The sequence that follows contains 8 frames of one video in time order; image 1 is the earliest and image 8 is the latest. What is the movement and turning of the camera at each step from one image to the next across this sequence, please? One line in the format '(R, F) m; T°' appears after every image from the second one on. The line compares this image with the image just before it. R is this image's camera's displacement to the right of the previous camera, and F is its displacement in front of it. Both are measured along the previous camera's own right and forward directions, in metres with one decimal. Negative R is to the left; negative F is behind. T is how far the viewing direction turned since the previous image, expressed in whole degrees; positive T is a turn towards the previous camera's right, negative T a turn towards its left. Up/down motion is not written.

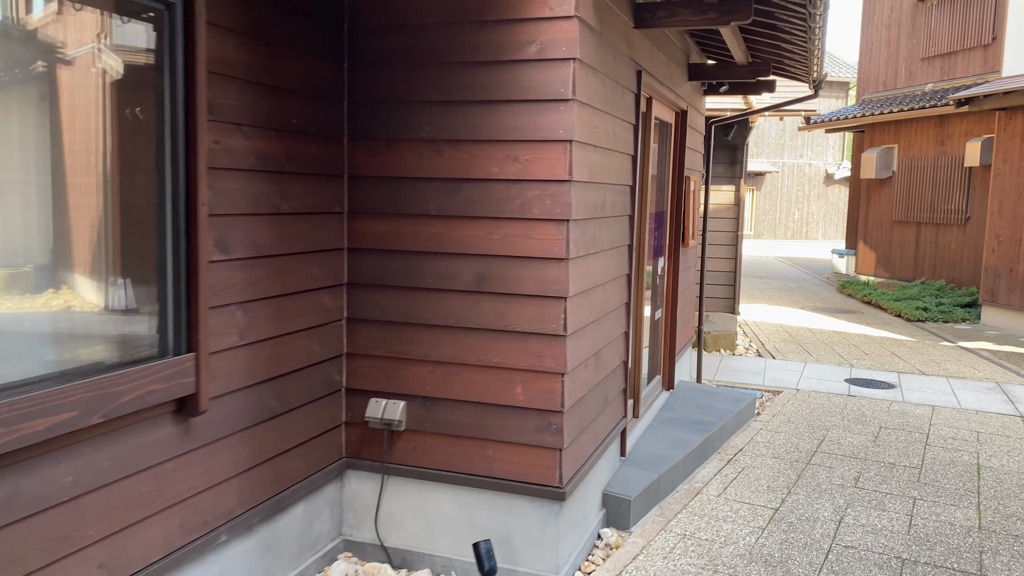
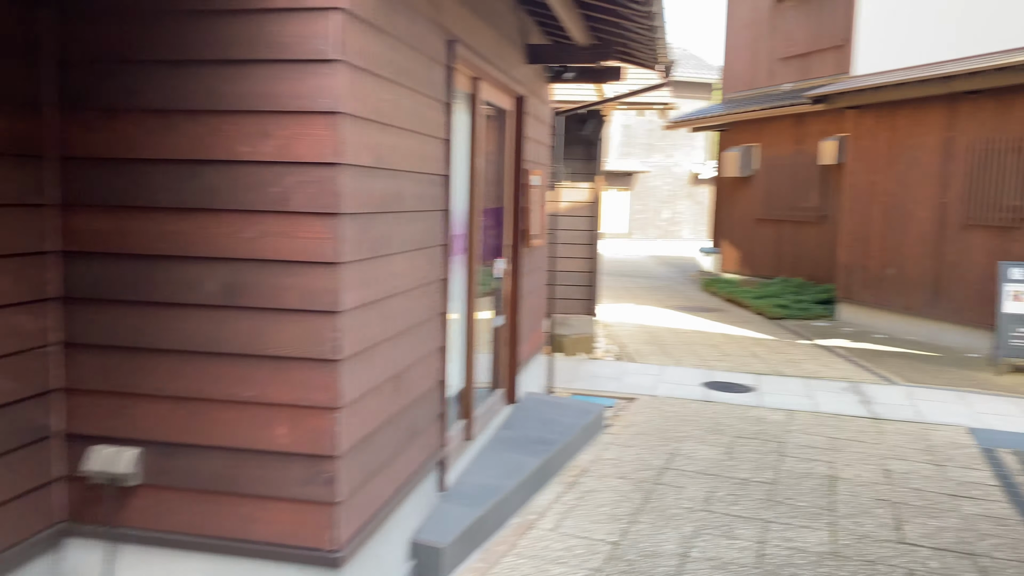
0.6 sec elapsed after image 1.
(+0.4, +0.7) m; +8°
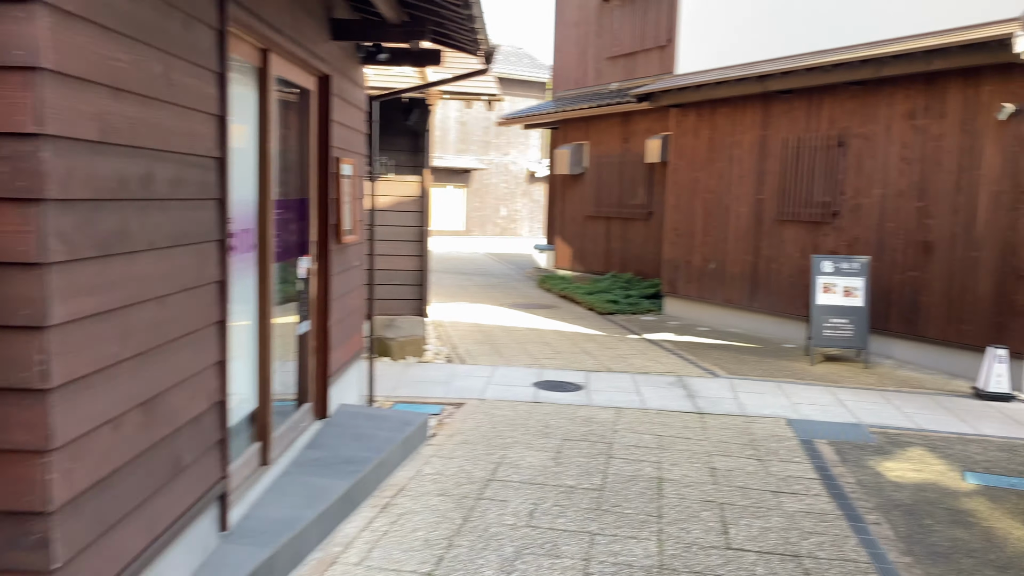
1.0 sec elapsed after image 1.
(+0.2, +0.4) m; +11°
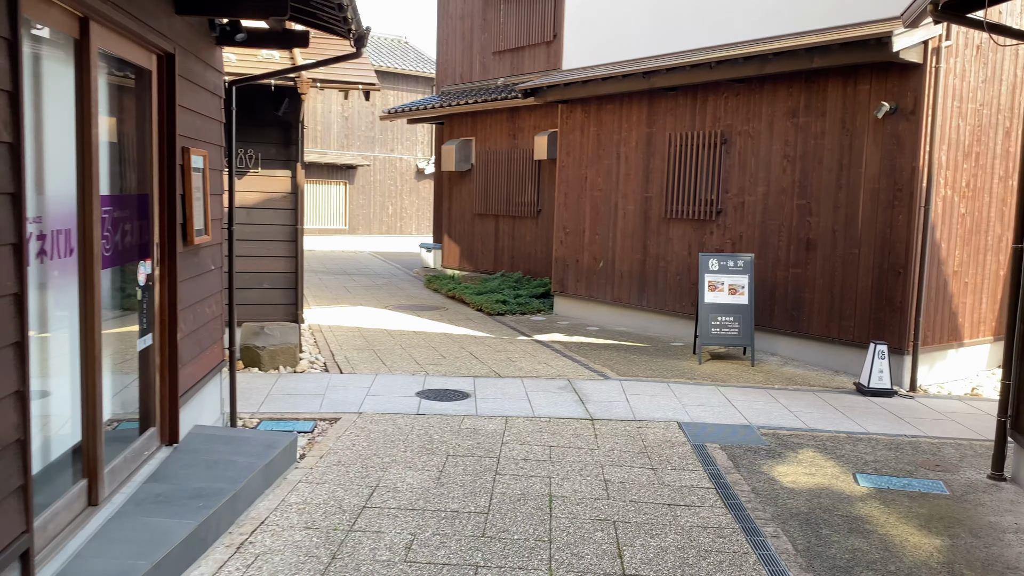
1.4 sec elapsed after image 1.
(+0.1, +0.4) m; +7°
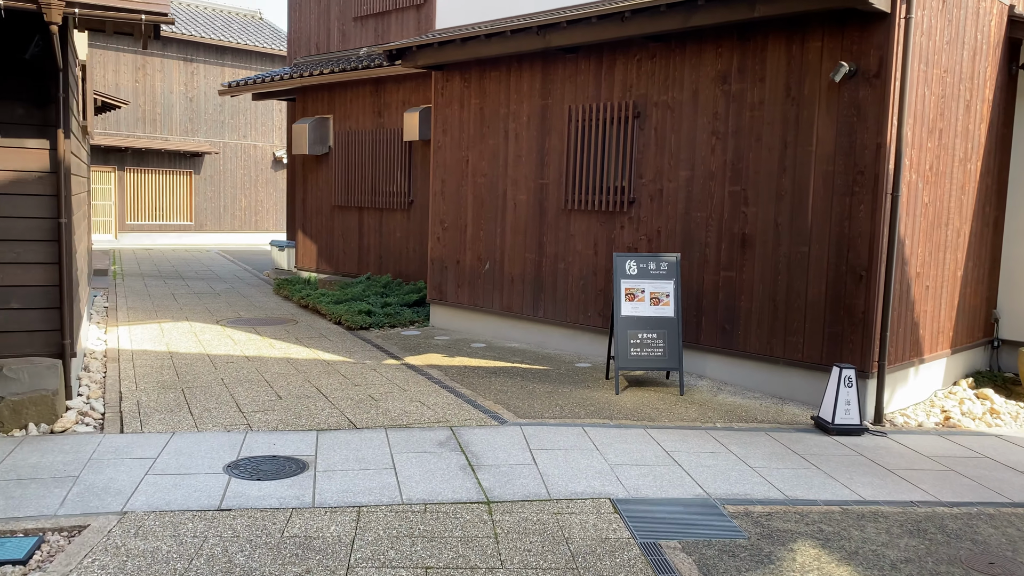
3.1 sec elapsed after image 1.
(+0.1, +2.0) m; +8°
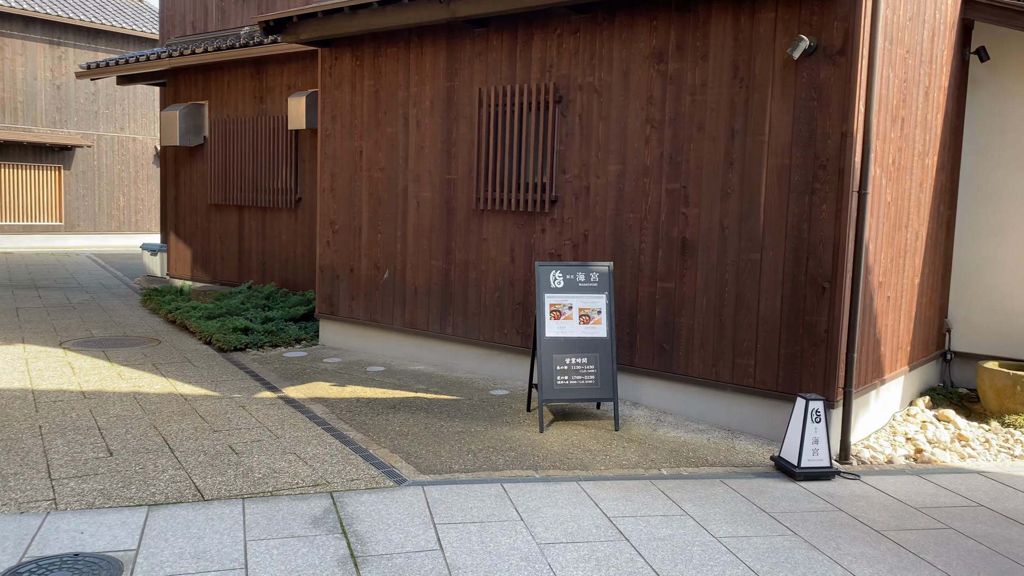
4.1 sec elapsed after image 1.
(+0.1, +1.2) m; +6°
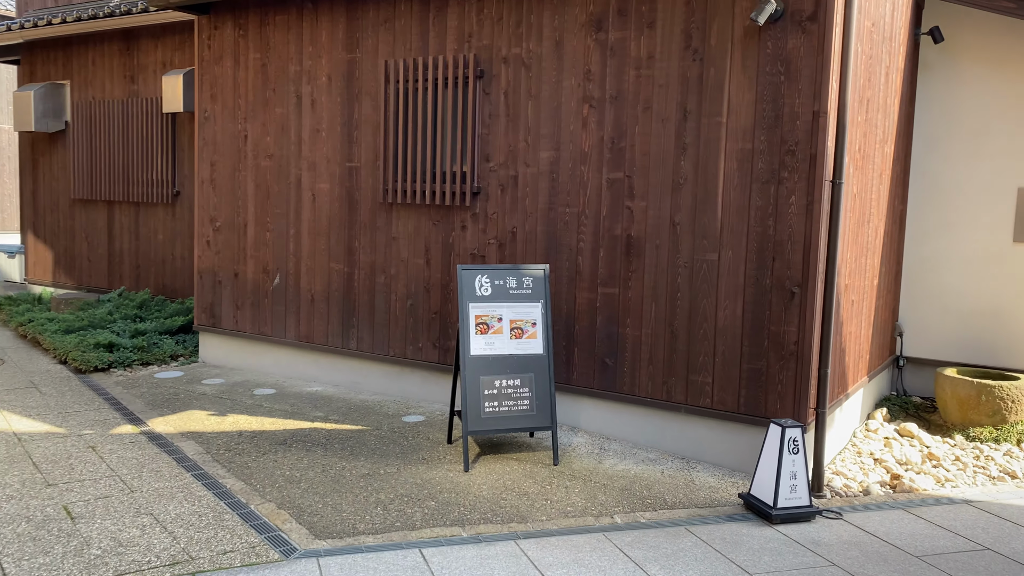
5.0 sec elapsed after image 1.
(0.0, +1.0) m; +6°
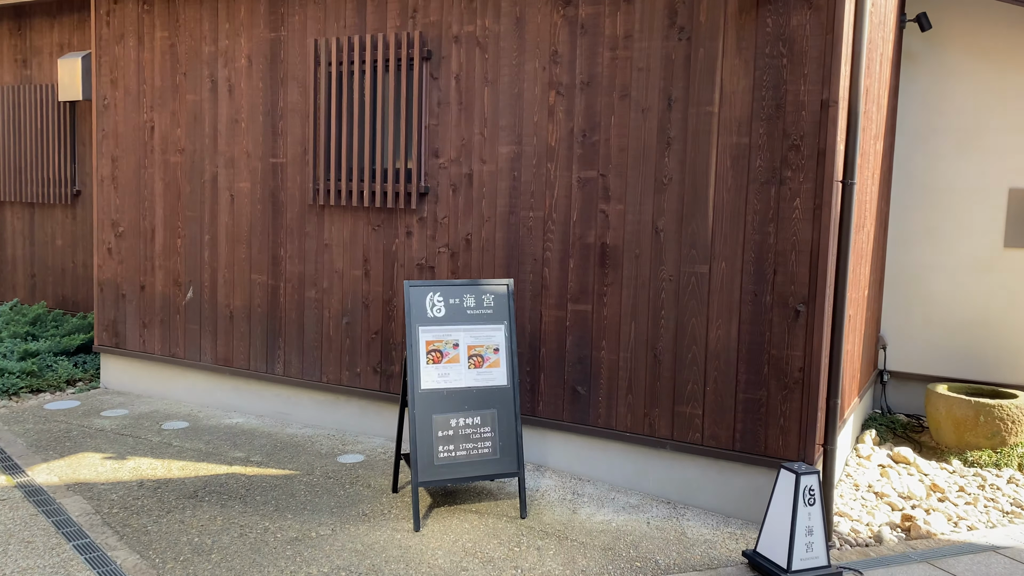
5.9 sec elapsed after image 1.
(-0.1, +0.8) m; +4°
